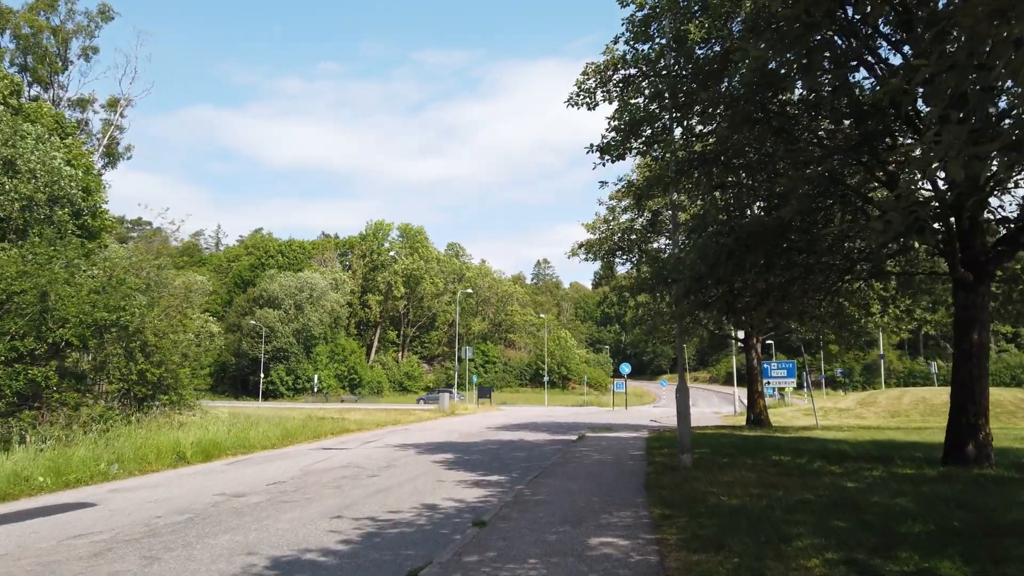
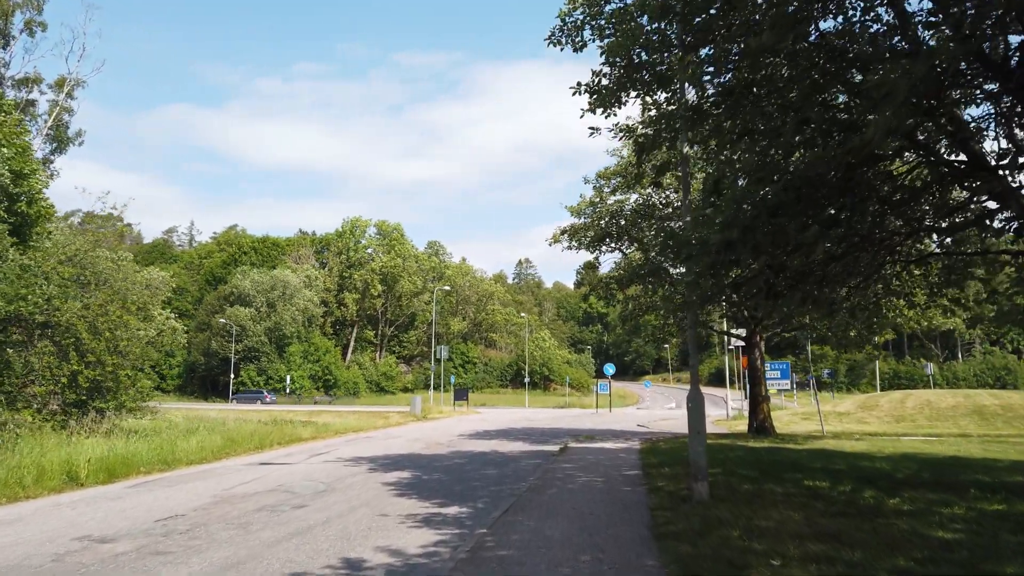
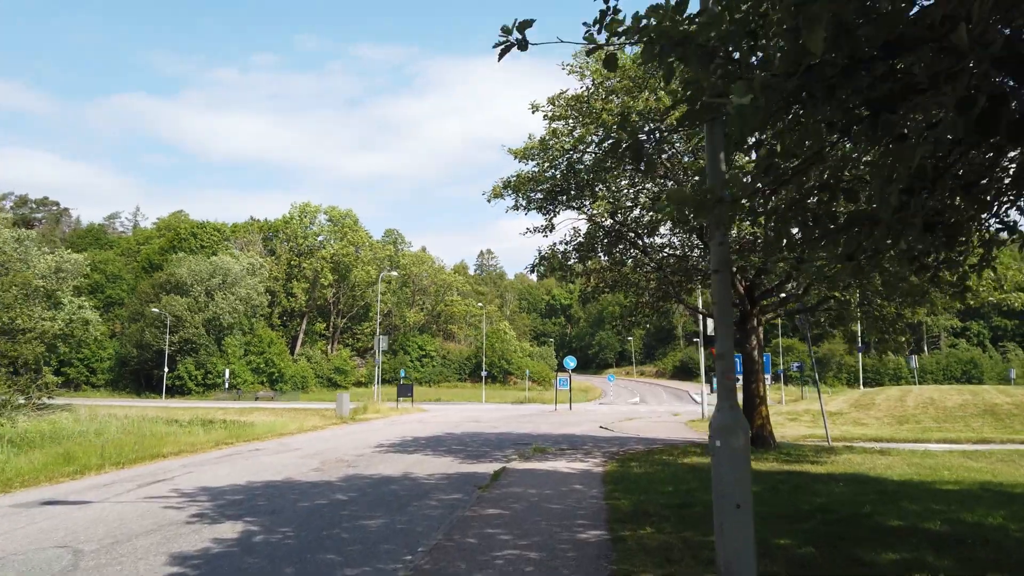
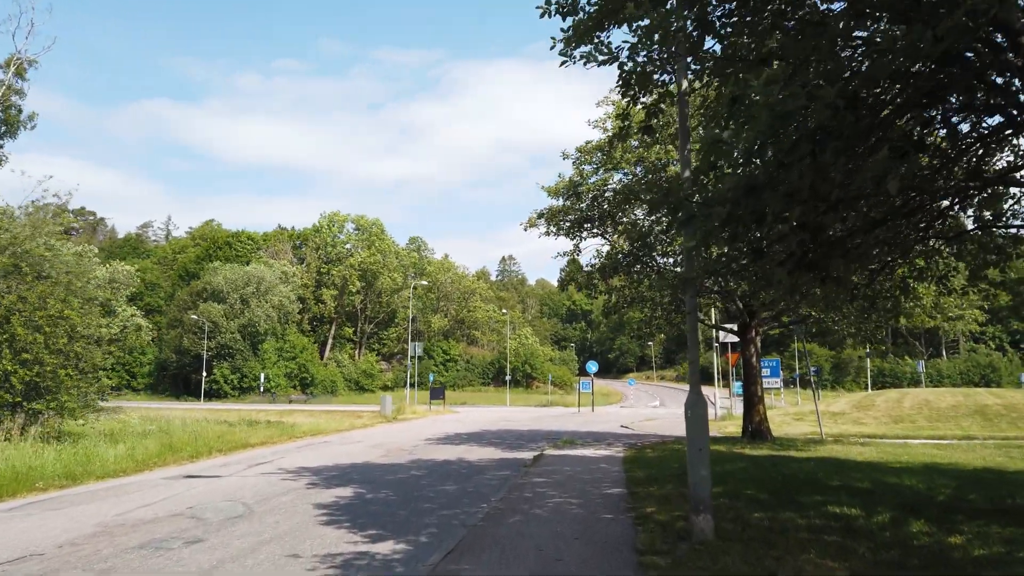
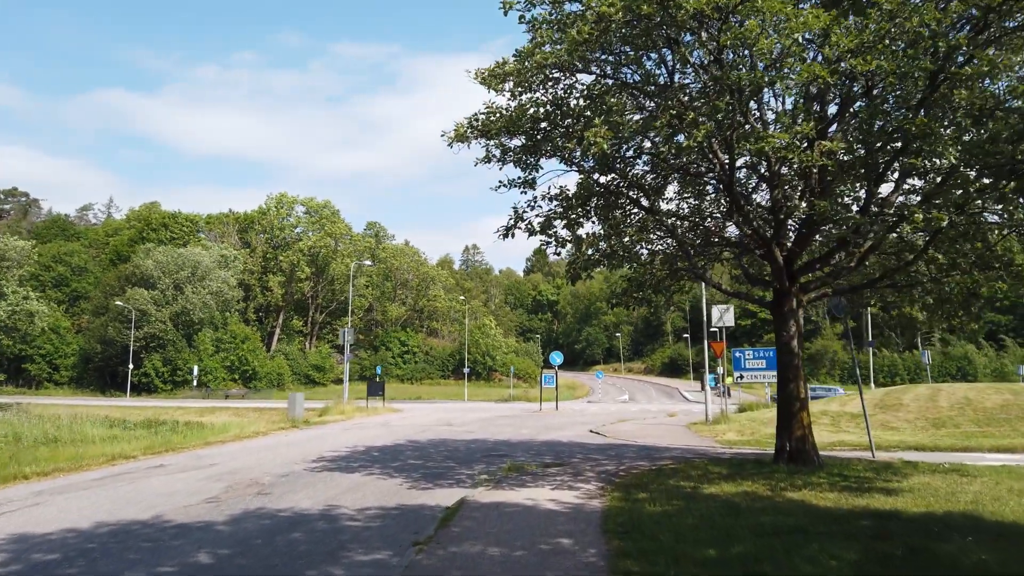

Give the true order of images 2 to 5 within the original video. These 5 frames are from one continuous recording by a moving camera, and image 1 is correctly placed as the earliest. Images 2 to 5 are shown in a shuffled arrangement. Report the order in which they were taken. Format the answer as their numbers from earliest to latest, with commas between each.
2, 4, 3, 5
